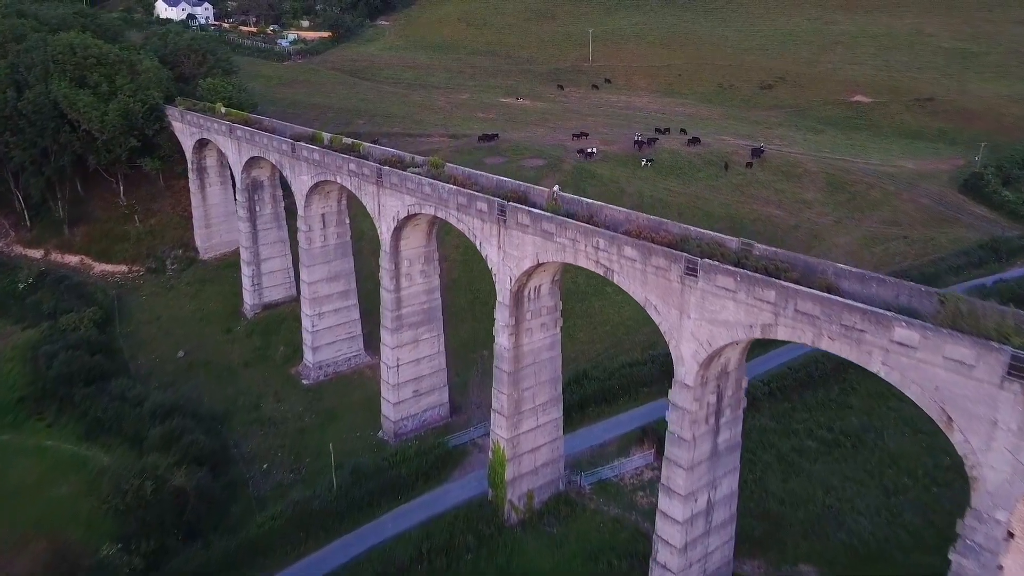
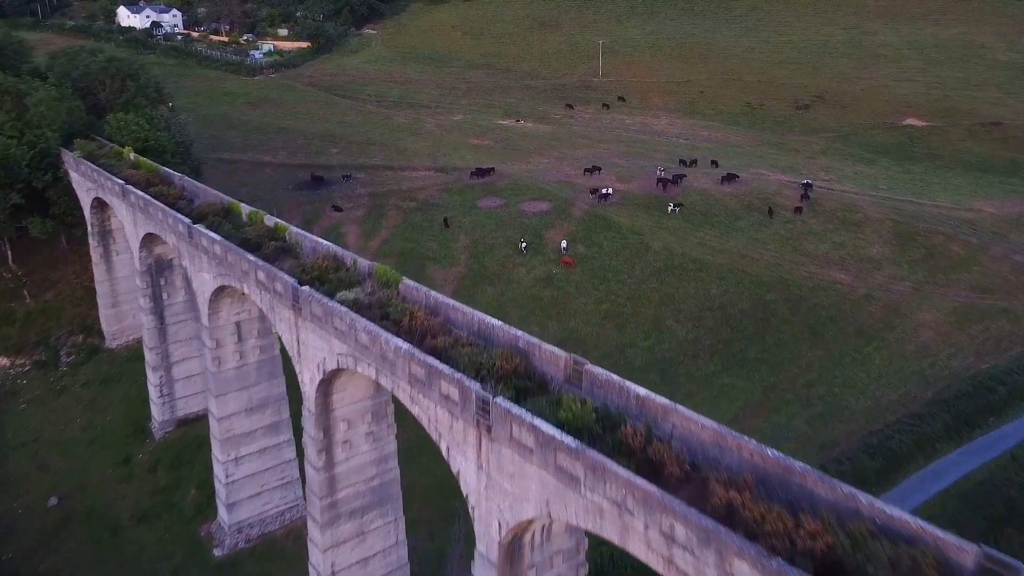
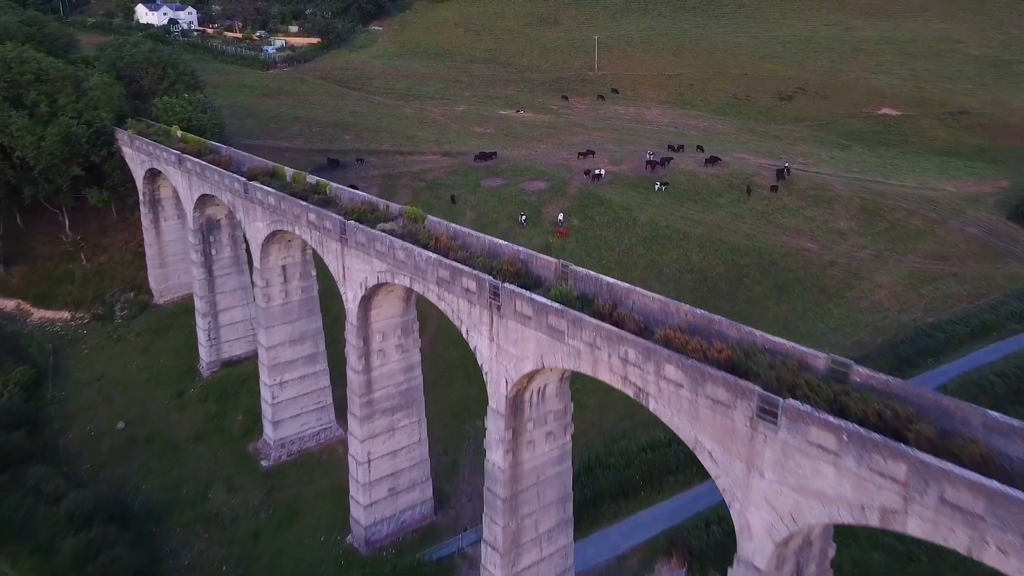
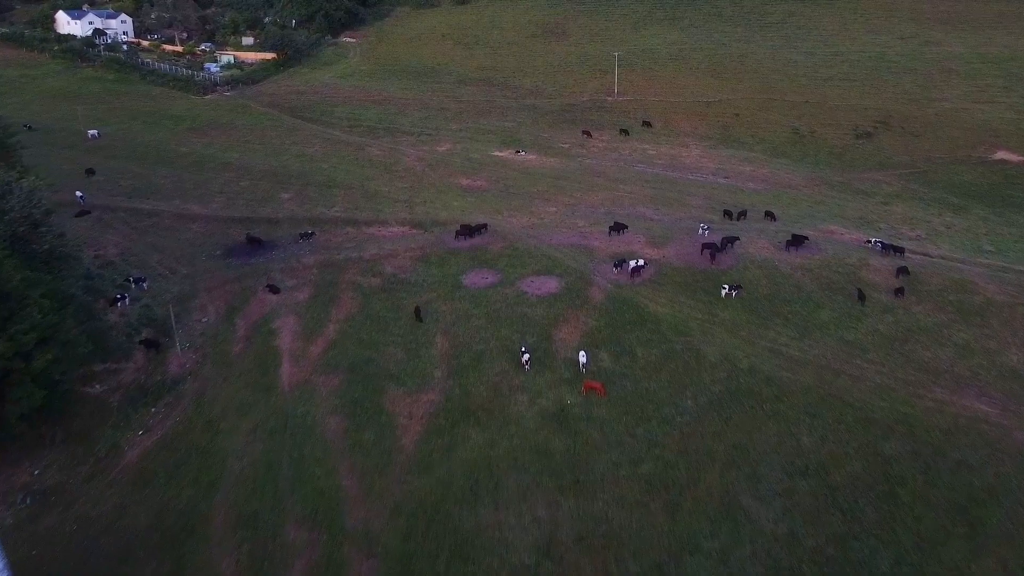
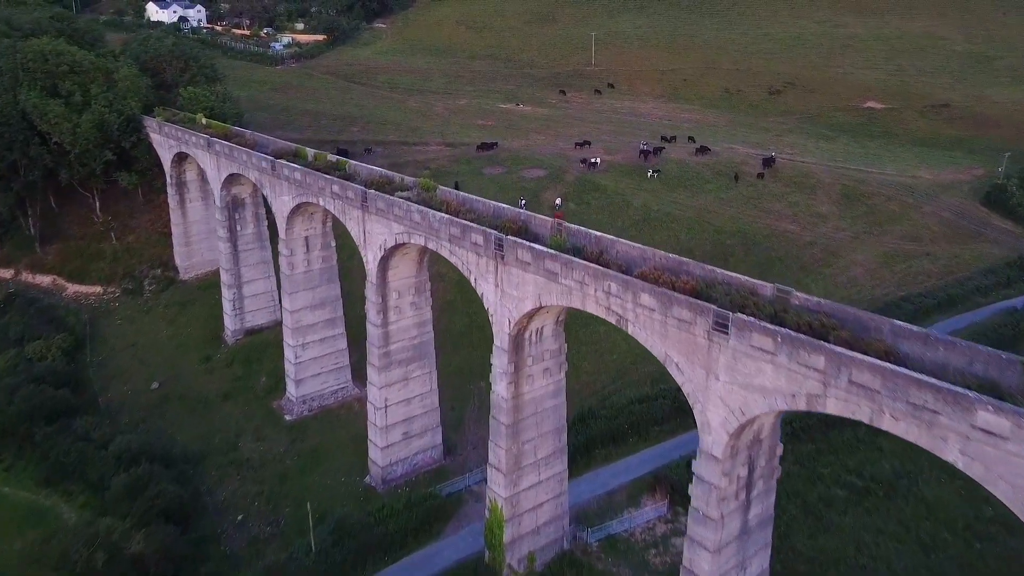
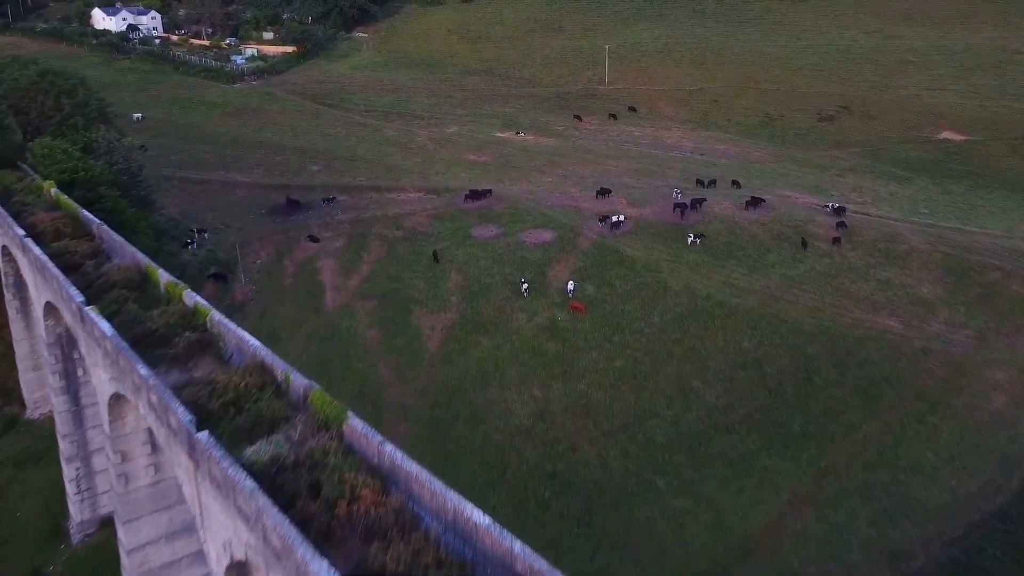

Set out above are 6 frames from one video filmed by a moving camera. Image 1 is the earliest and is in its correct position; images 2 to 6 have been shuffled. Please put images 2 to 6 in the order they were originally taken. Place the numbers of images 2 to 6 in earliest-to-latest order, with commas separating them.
5, 3, 2, 6, 4
